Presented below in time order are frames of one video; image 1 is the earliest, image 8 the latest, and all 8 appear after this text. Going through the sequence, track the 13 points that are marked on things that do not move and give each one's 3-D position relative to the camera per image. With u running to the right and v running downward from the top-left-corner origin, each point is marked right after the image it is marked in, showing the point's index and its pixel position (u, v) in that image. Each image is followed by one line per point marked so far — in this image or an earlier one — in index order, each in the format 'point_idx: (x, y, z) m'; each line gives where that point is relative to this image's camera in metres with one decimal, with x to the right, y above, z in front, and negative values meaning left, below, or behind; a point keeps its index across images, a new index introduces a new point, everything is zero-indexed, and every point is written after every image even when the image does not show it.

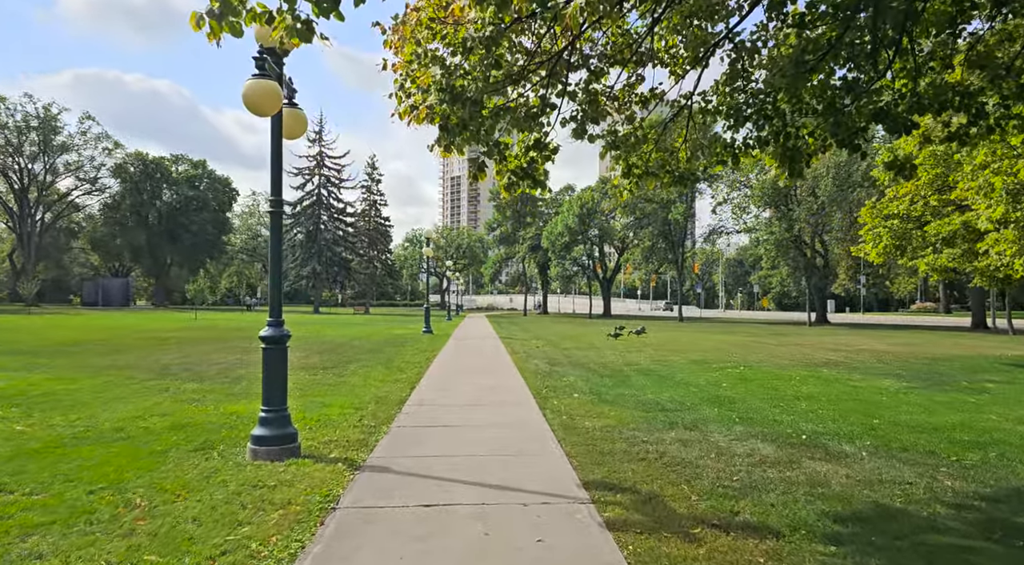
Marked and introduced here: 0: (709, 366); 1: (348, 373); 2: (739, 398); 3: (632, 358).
0: (+4.9, -2.1, +16.9) m
1: (-3.4, -1.9, +13.9) m
2: (+3.8, -1.9, +11.2) m
3: (+3.3, -2.1, +18.5) m
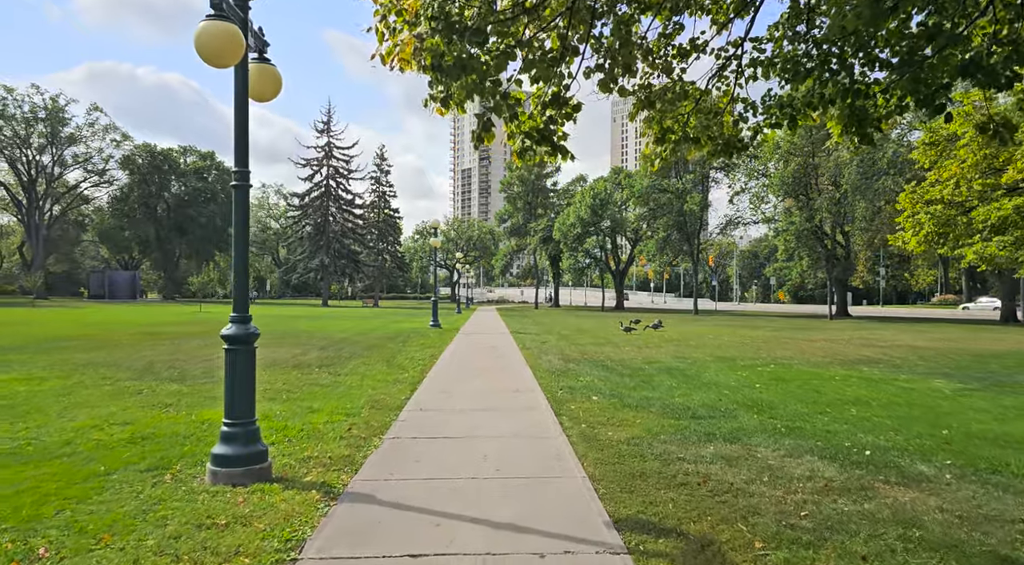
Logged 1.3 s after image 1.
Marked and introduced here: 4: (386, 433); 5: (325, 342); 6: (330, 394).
0: (+5.2, -1.8, +15.6) m
1: (-3.2, -1.7, +12.8) m
2: (+3.9, -1.8, +10.0) m
3: (+3.6, -1.8, +17.3) m
4: (-1.4, -1.6, +7.4) m
5: (-5.3, -1.7, +19.4) m
6: (-2.7, -1.7, +10.1) m
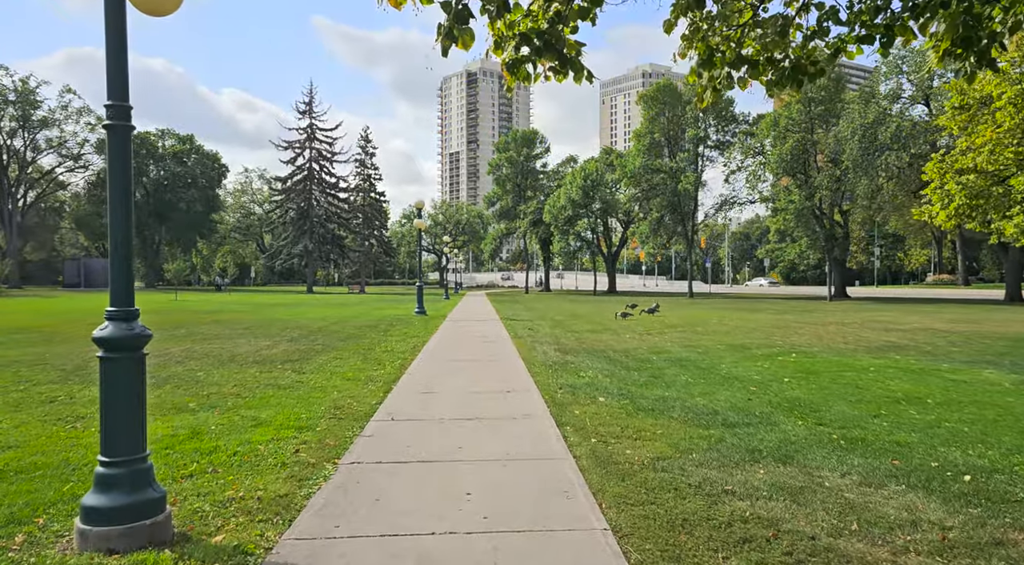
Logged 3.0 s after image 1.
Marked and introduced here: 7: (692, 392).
0: (+5.0, -1.4, +14.1) m
1: (-3.3, -1.4, +11.1) m
2: (+3.8, -1.5, +8.4) m
3: (+3.4, -1.4, +15.8) m
4: (-1.4, -1.5, +5.8) m
5: (-5.6, -1.3, +17.7) m
6: (-2.8, -1.5, +8.4) m
7: (+2.5, -1.5, +9.5) m
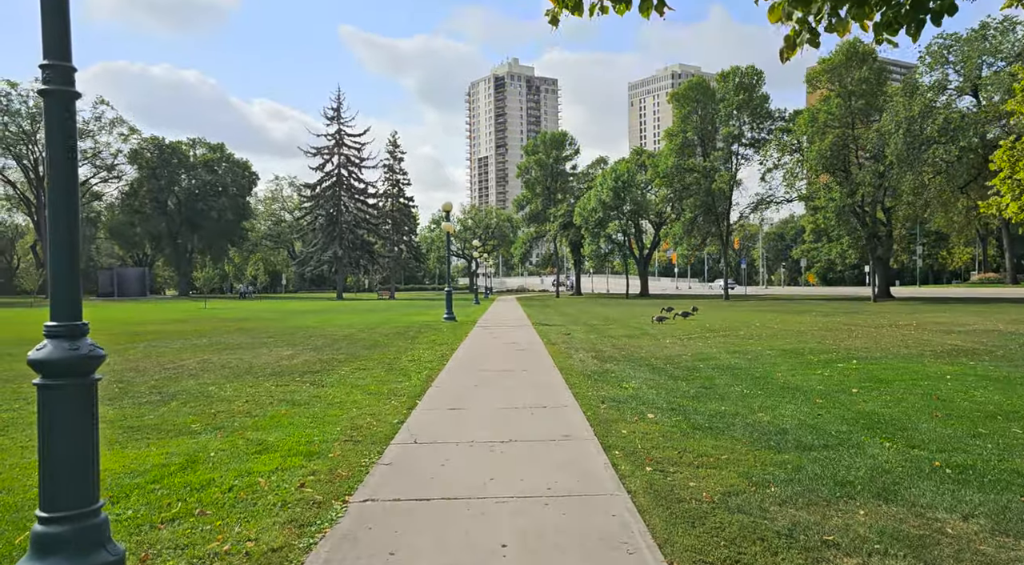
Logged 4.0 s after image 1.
0: (+5.6, -1.4, +13.0) m
1: (-2.8, -1.5, +10.4) m
2: (+4.2, -1.5, +7.3) m
3: (+4.1, -1.4, +14.7) m
4: (-1.1, -1.5, +4.9) m
5: (-4.8, -1.5, +17.0) m
6: (-2.4, -1.5, +7.6) m
7: (+3.0, -1.5, +8.4) m
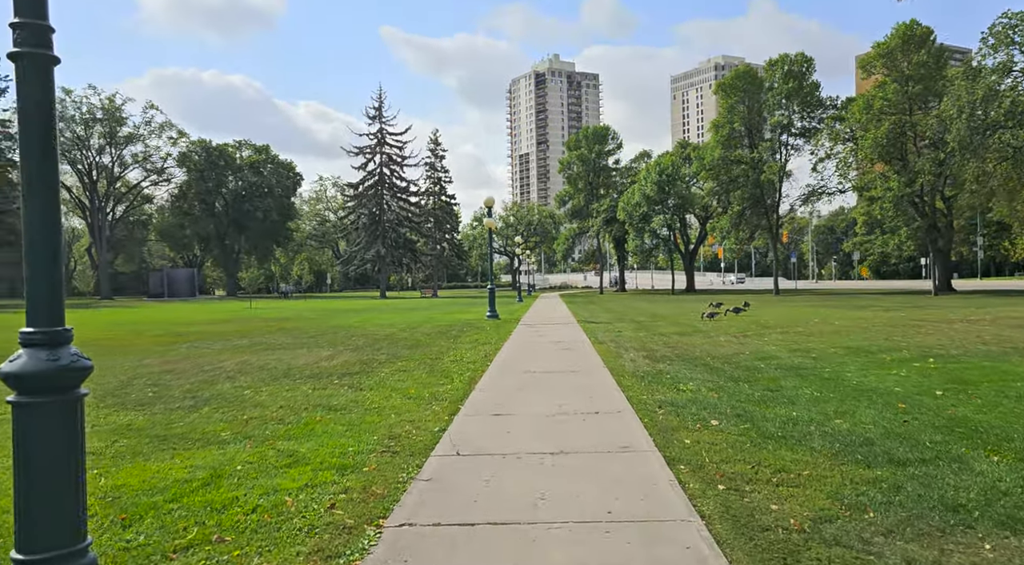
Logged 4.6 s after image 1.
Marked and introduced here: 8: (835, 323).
0: (+6.5, -1.3, +12.0) m
1: (-2.1, -1.5, +9.9) m
2: (+4.7, -1.4, +6.5) m
3: (+5.0, -1.3, +13.8) m
4: (-0.8, -1.5, +4.4) m
5: (-3.7, -1.4, +16.6) m
6: (-1.9, -1.5, +7.1) m
7: (+3.5, -1.4, +7.6) m
8: (+9.2, -1.1, +19.2) m
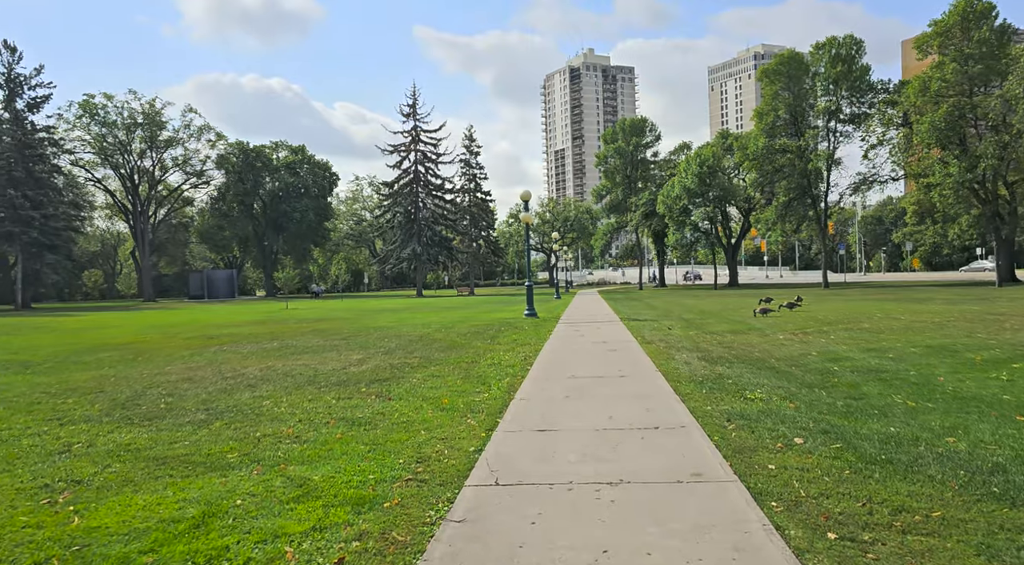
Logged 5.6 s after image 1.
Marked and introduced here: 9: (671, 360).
0: (+7.1, -1.2, +10.7) m
1: (-1.5, -1.5, +9.0) m
2: (+5.1, -1.3, +5.2) m
3: (+5.8, -1.2, +12.5) m
4: (-0.5, -1.5, +3.5) m
5: (-2.7, -1.4, +15.8) m
6: (-1.5, -1.5, +6.3) m
7: (+4.0, -1.3, +6.4) m
8: (+10.2, -0.9, +17.8) m
9: (+2.6, -1.3, +11.3) m
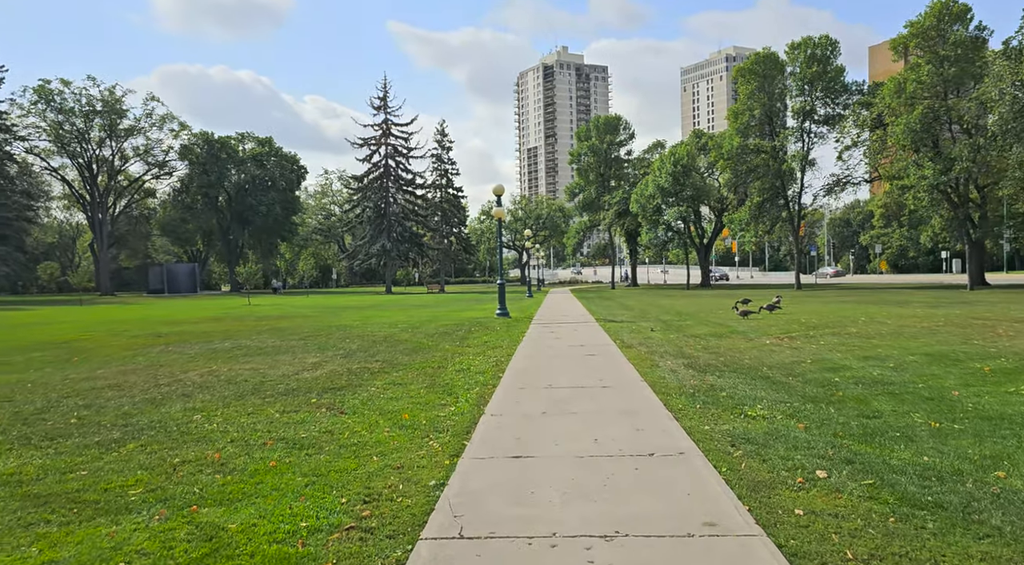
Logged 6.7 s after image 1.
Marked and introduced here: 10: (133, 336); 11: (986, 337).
0: (+6.7, -1.2, +9.9) m
1: (-1.9, -1.4, +7.9) m
2: (+4.9, -1.4, +4.4) m
3: (+5.3, -1.2, +11.7) m
4: (-0.6, -1.5, +2.4) m
5: (-3.3, -1.3, +14.7) m
6: (-1.7, -1.5, +5.2) m
7: (+3.7, -1.4, +5.6) m
8: (+9.5, -1.0, +17.1) m
9: (+2.2, -1.3, +10.4) m
10: (-10.3, -1.5, +18.5) m
11: (+9.2, -1.1, +13.3) m
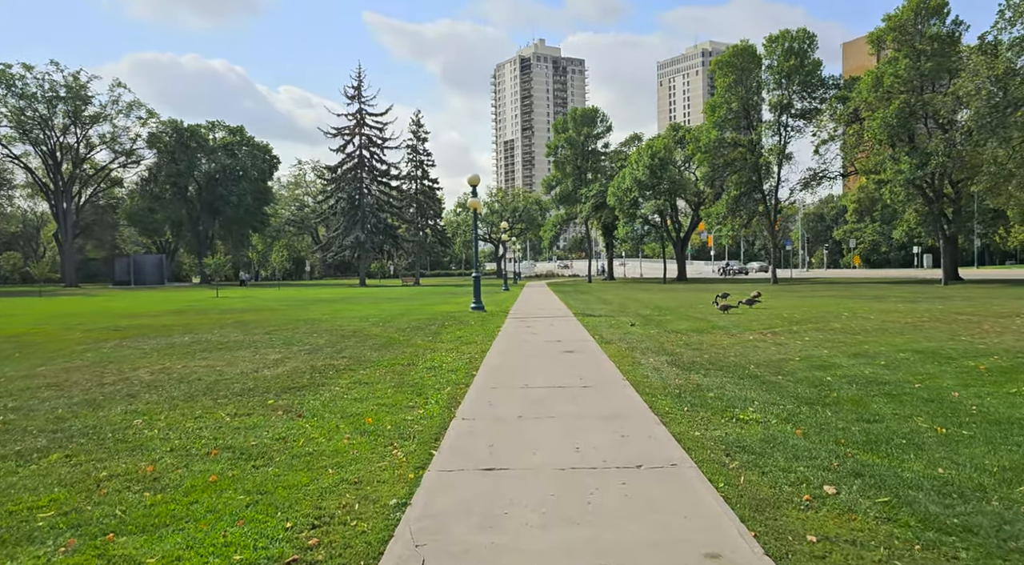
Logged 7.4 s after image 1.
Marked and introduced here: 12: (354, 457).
0: (+6.4, -1.2, +9.5) m
1: (-2.1, -1.3, +7.3) m
2: (+4.8, -1.4, +4.0) m
3: (+4.9, -1.1, +11.3) m
4: (-0.7, -1.5, +1.8) m
5: (-3.9, -1.2, +14.0) m
6: (-1.9, -1.4, +4.5) m
7: (+3.5, -1.3, +5.1) m
8: (+8.9, -0.9, +16.8) m
9: (+1.8, -1.2, +9.9) m
10: (-11.0, -1.2, +17.5) m
11: (+8.8, -1.0, +13.0) m
12: (-1.3, -1.4, +5.4) m
